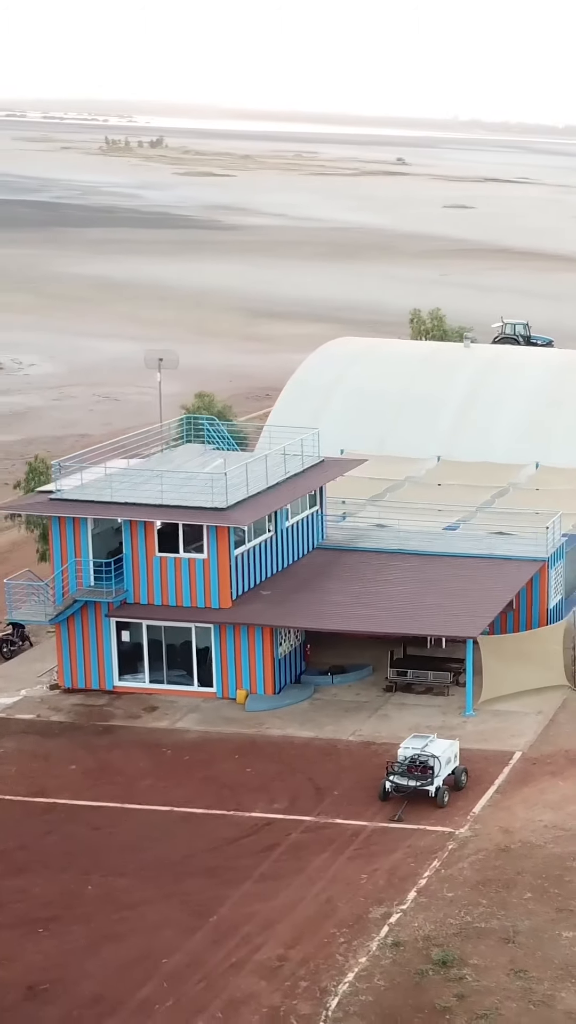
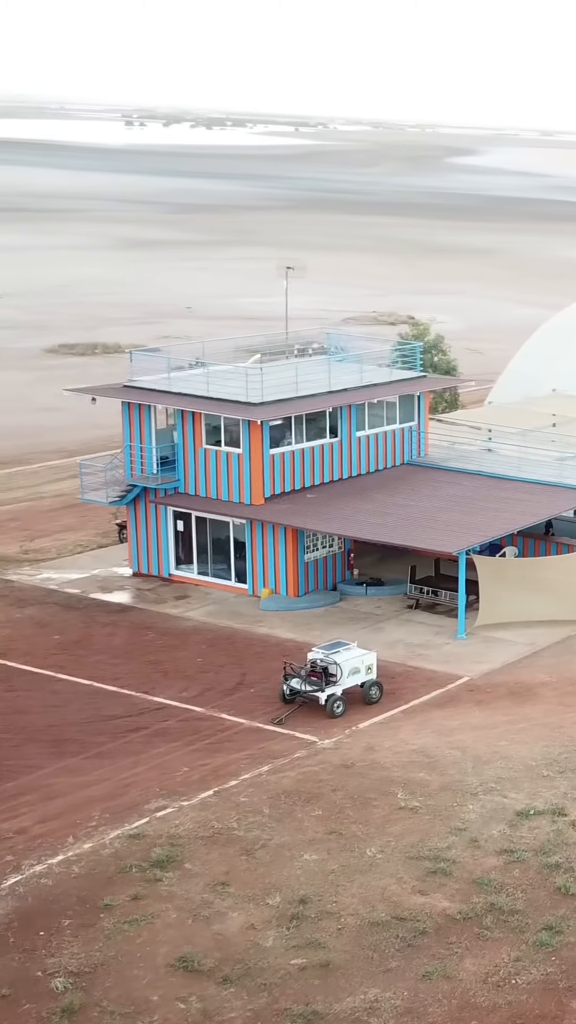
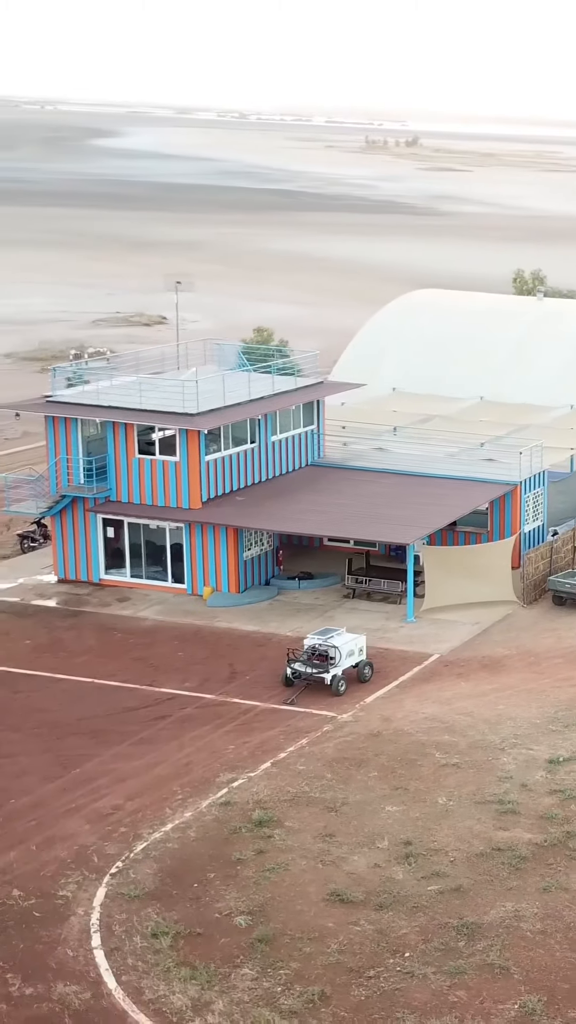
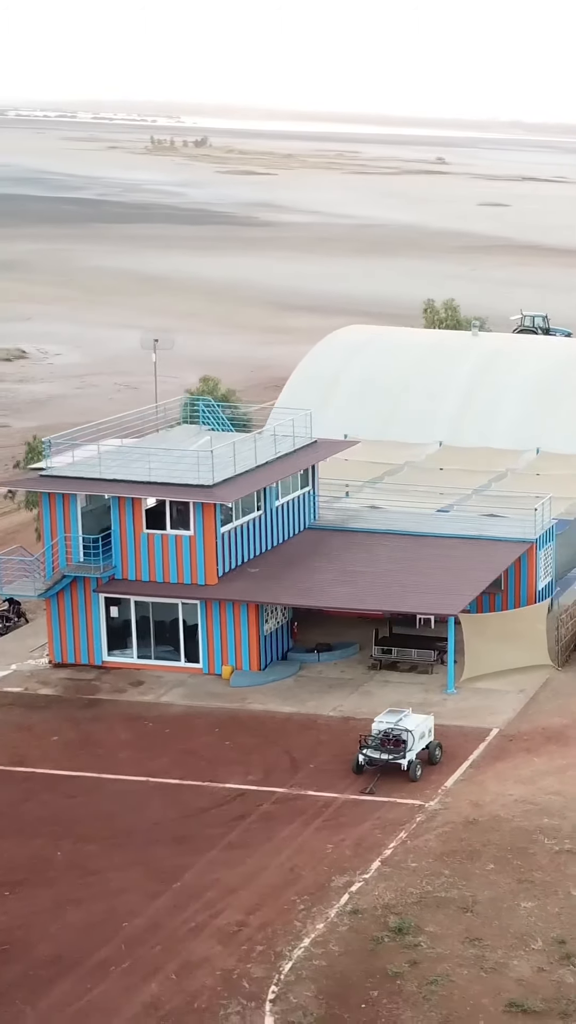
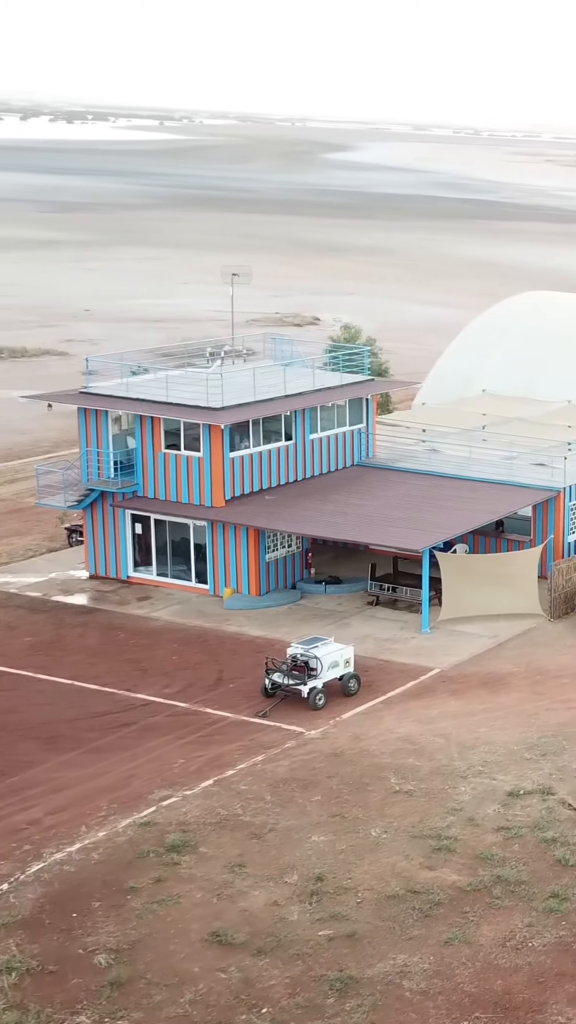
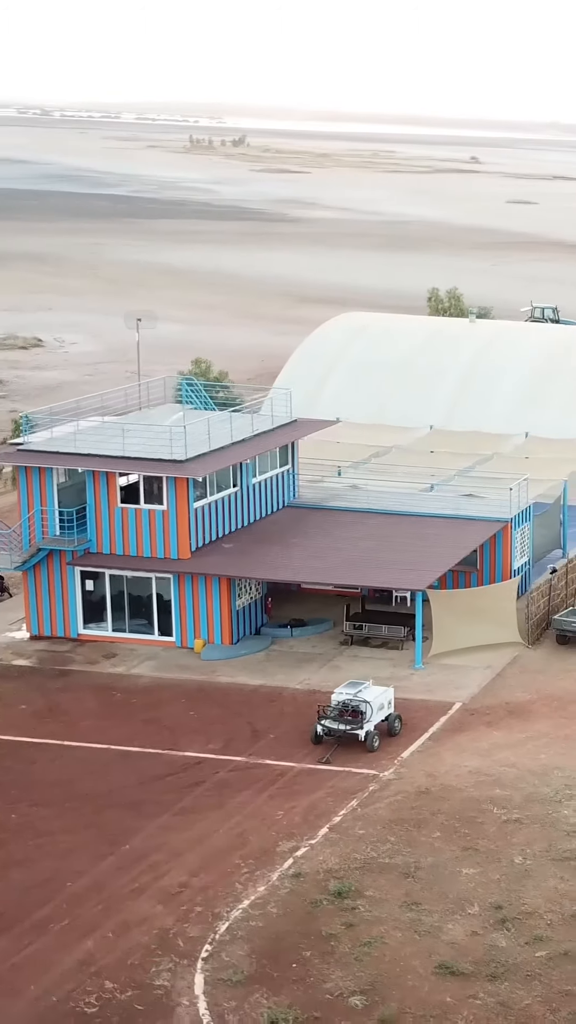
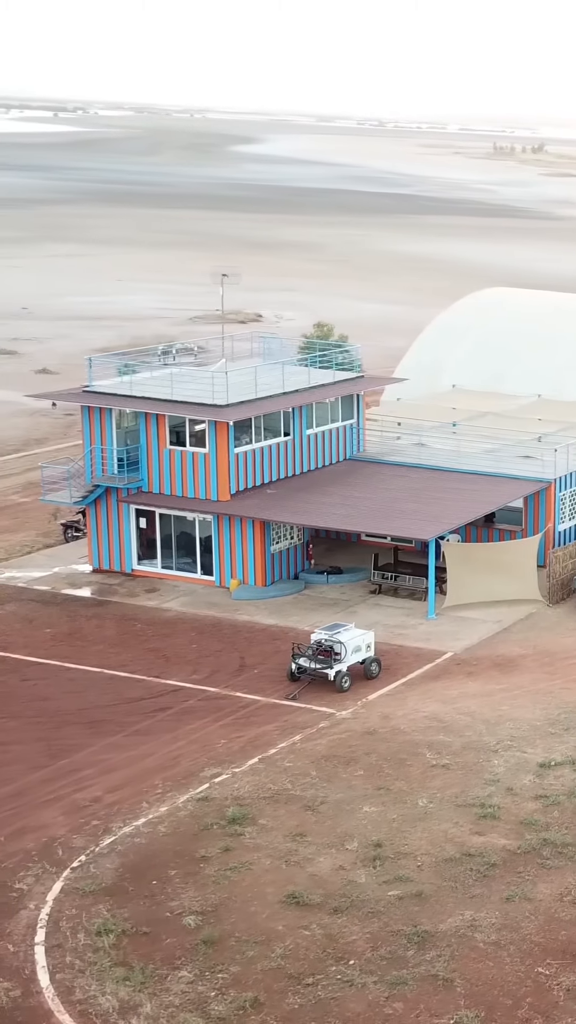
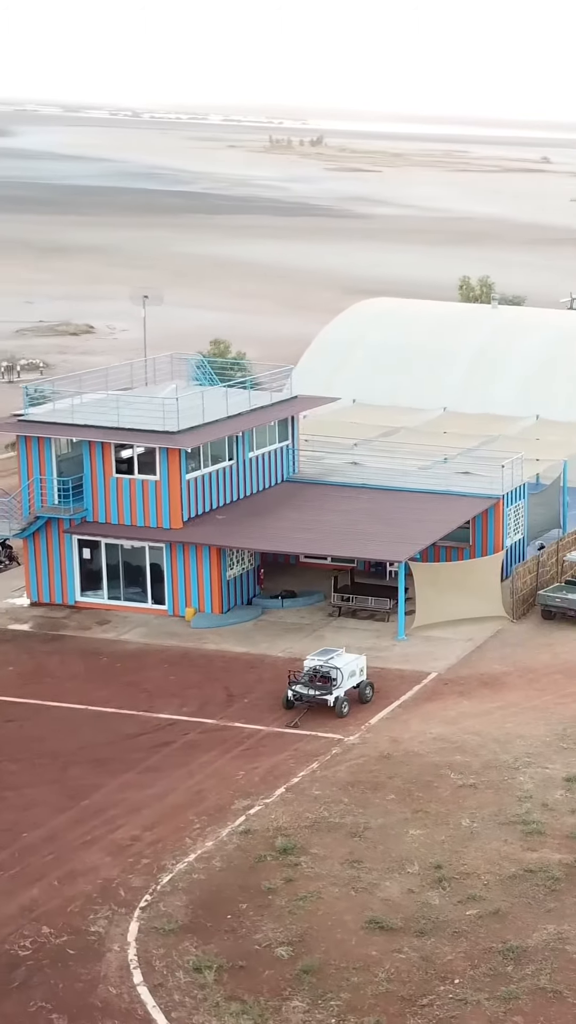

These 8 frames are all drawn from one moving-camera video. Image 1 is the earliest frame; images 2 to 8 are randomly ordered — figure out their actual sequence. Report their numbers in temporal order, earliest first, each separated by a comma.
4, 6, 8, 3, 7, 5, 2
